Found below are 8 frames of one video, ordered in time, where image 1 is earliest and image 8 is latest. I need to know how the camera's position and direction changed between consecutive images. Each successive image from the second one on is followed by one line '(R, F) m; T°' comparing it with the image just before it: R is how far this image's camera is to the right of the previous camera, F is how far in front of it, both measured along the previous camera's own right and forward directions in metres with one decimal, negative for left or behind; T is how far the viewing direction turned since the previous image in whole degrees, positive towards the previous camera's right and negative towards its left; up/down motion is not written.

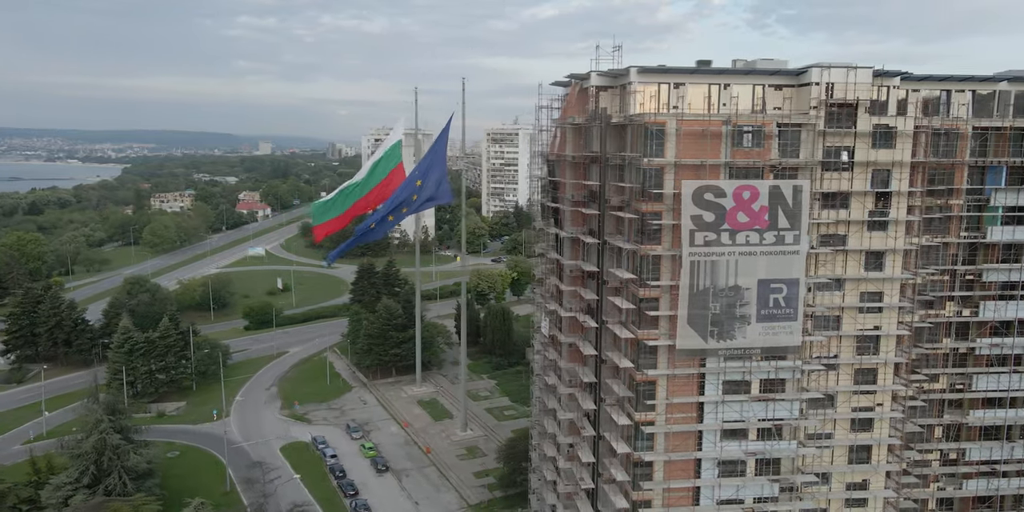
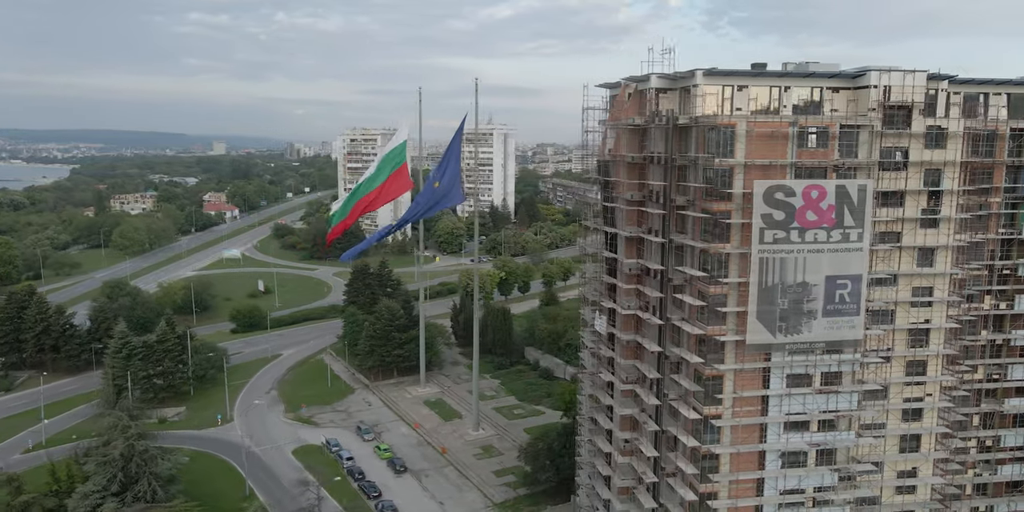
(-2.8, -0.2) m; +3°
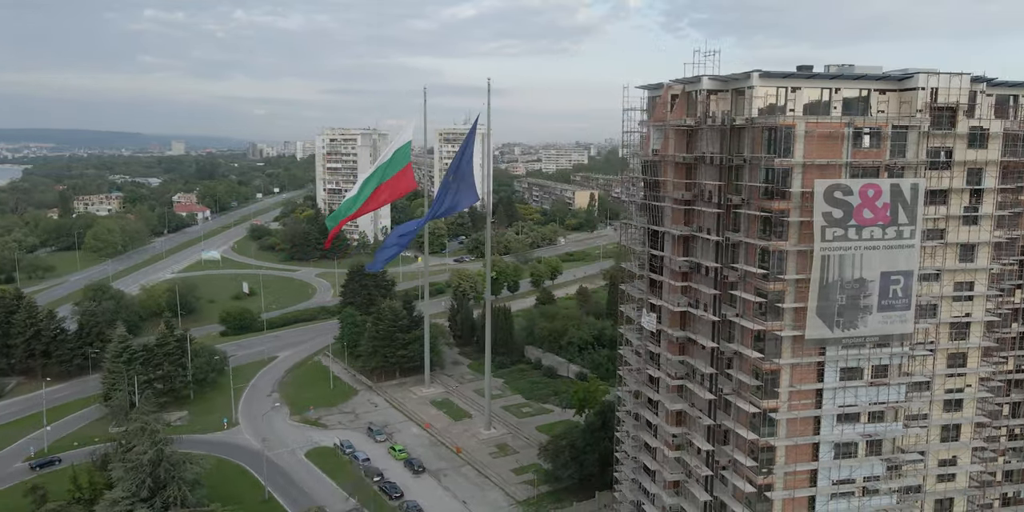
(-2.5, -0.1) m; +3°
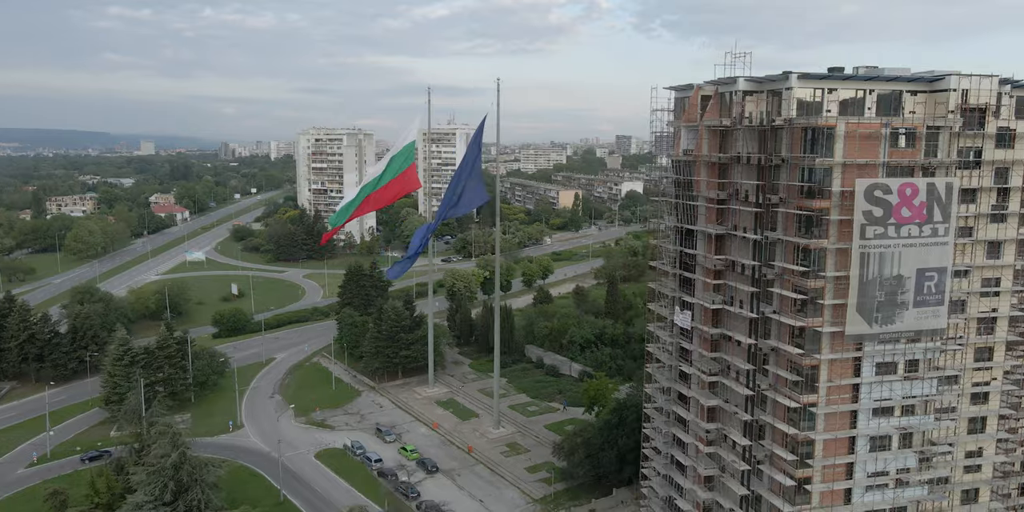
(-1.8, -0.1) m; +2°
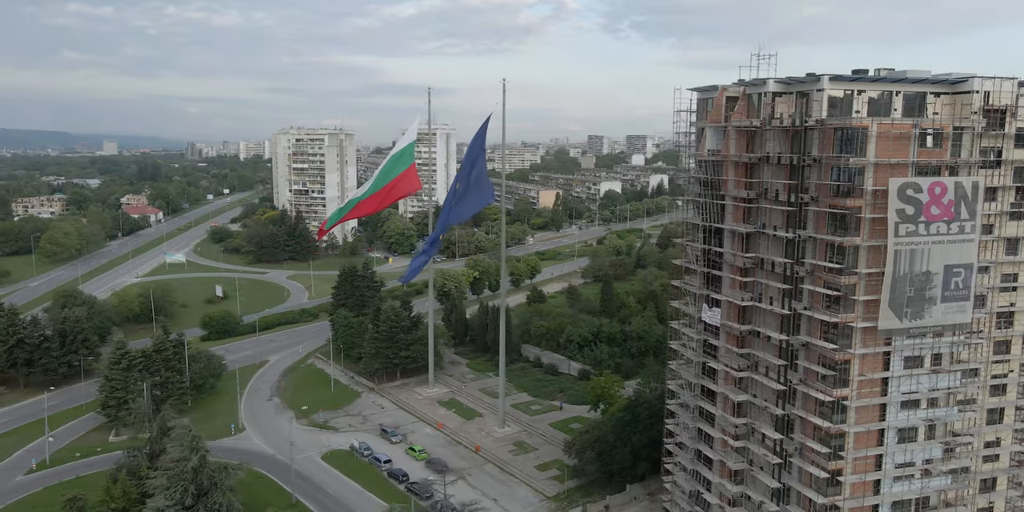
(-1.8, -0.1) m; +2°
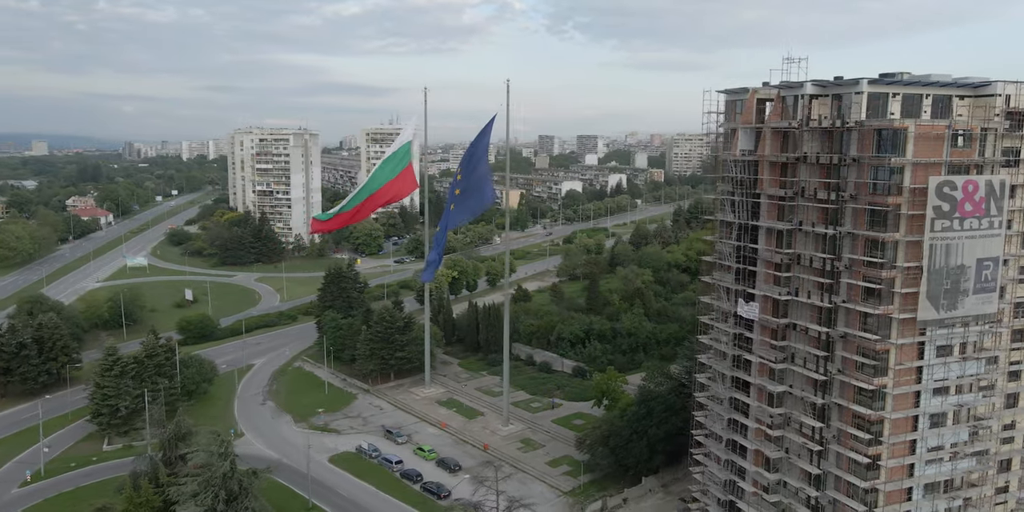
(-3.0, -0.2) m; +4°
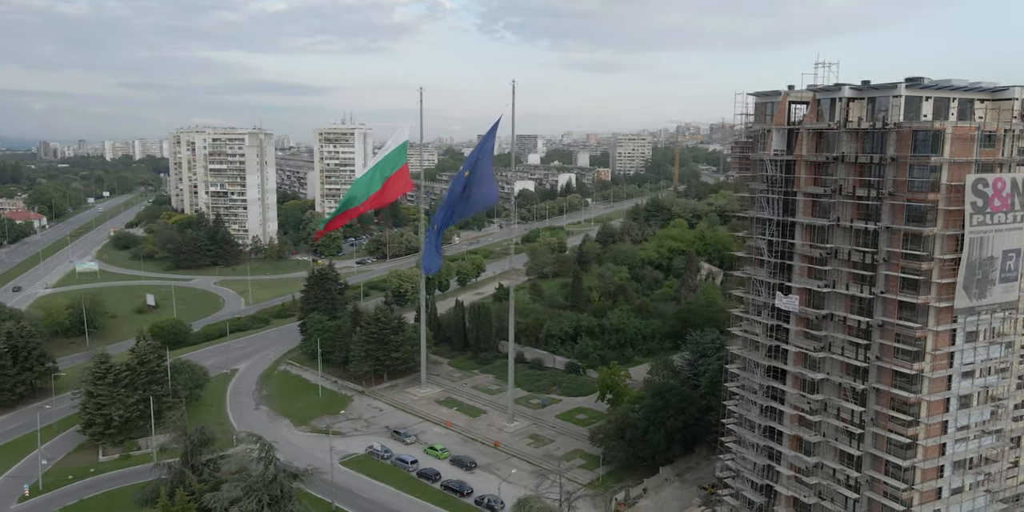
(-3.8, -0.3) m; +5°
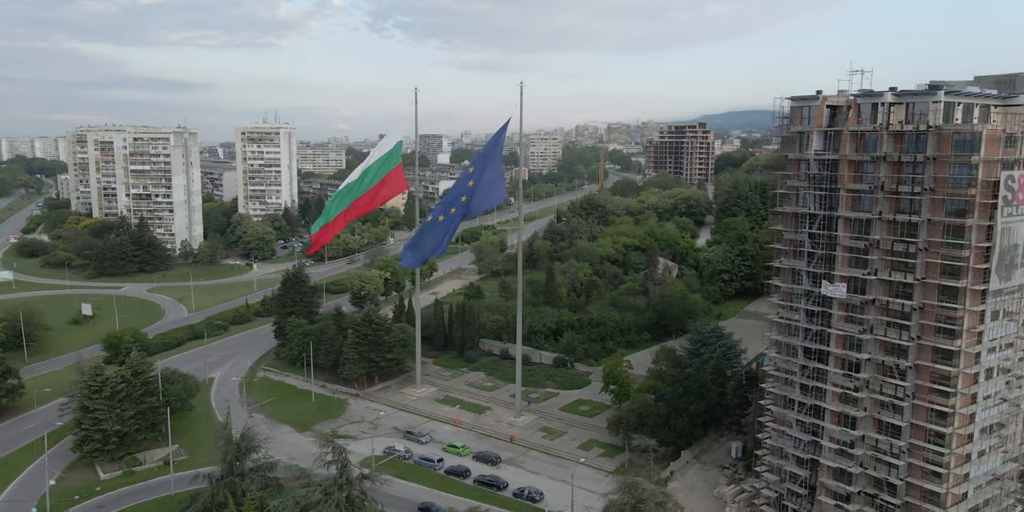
(-6.1, -0.4) m; +8°
